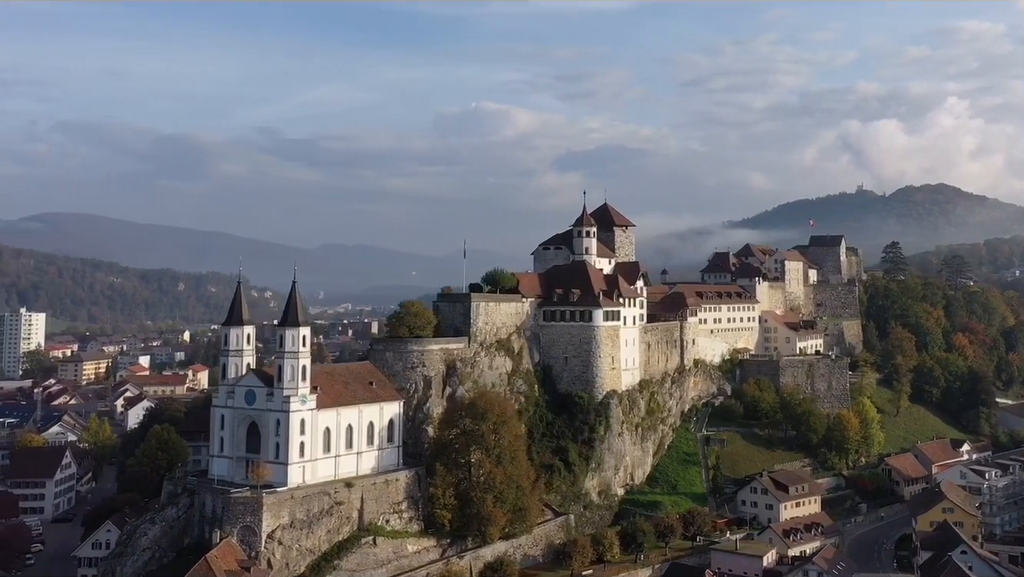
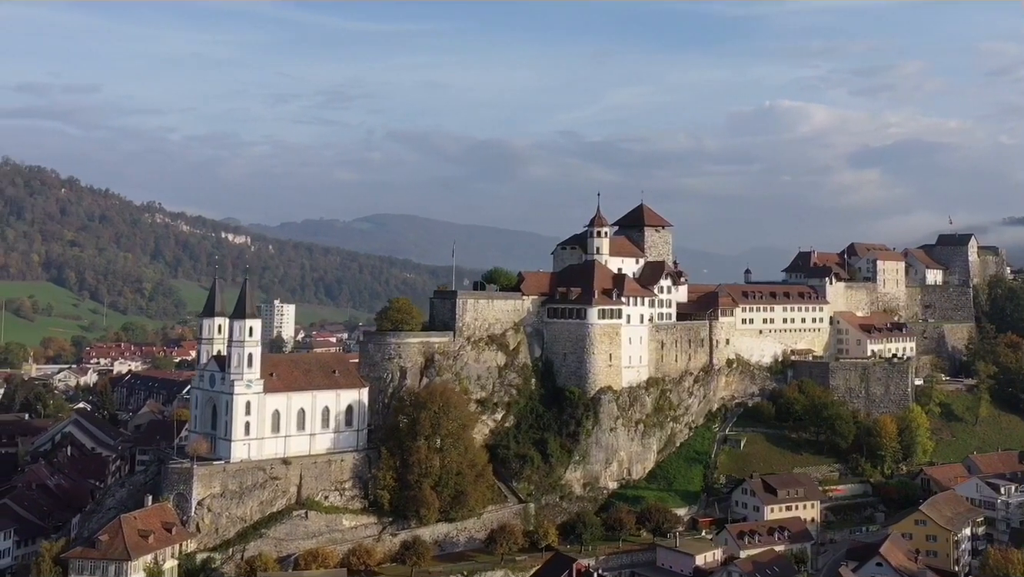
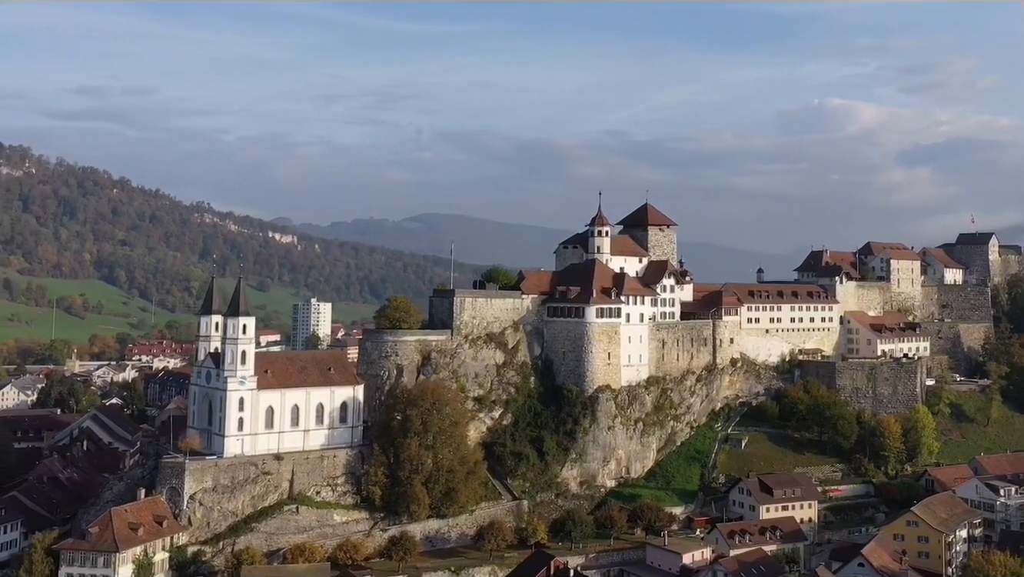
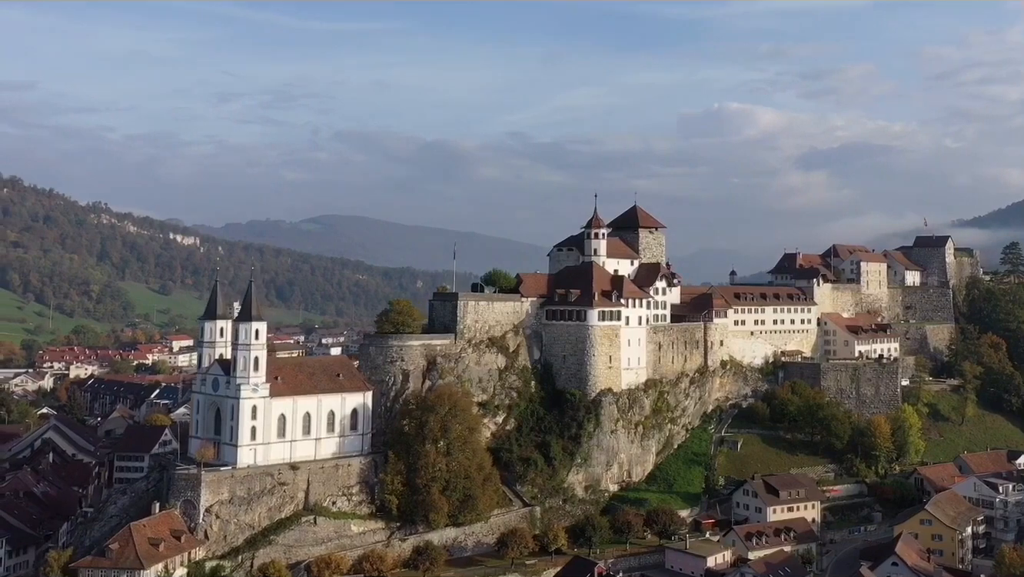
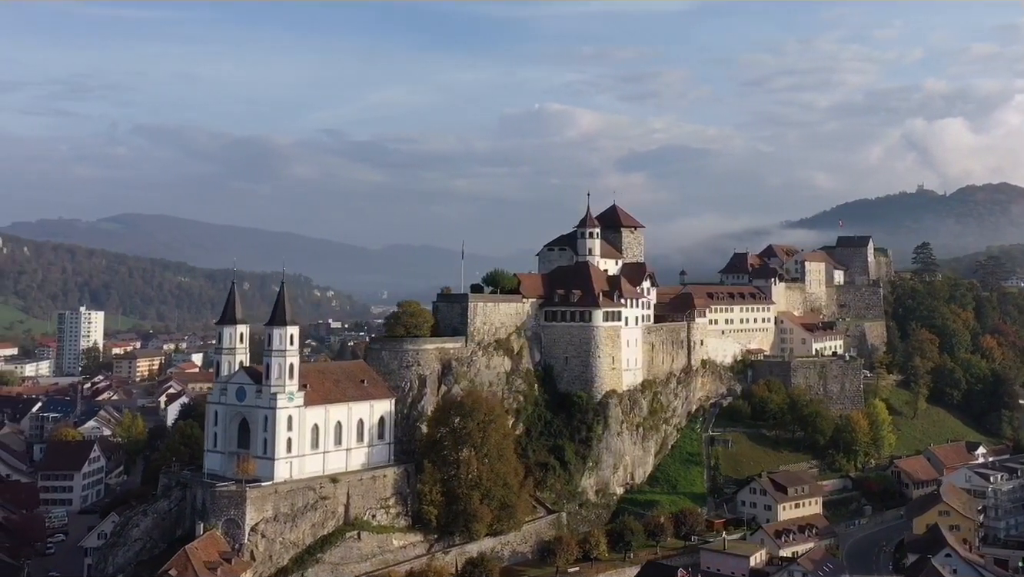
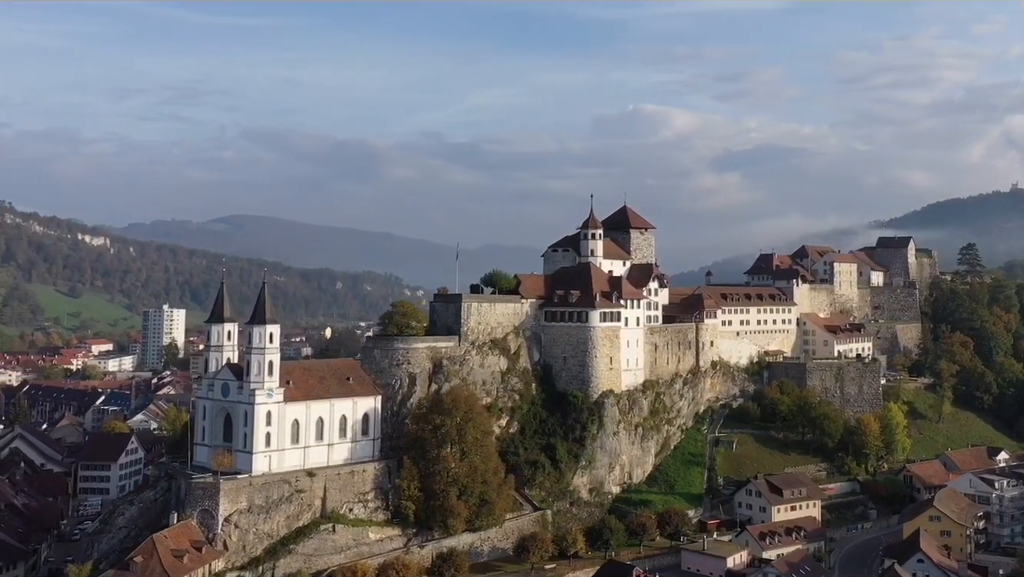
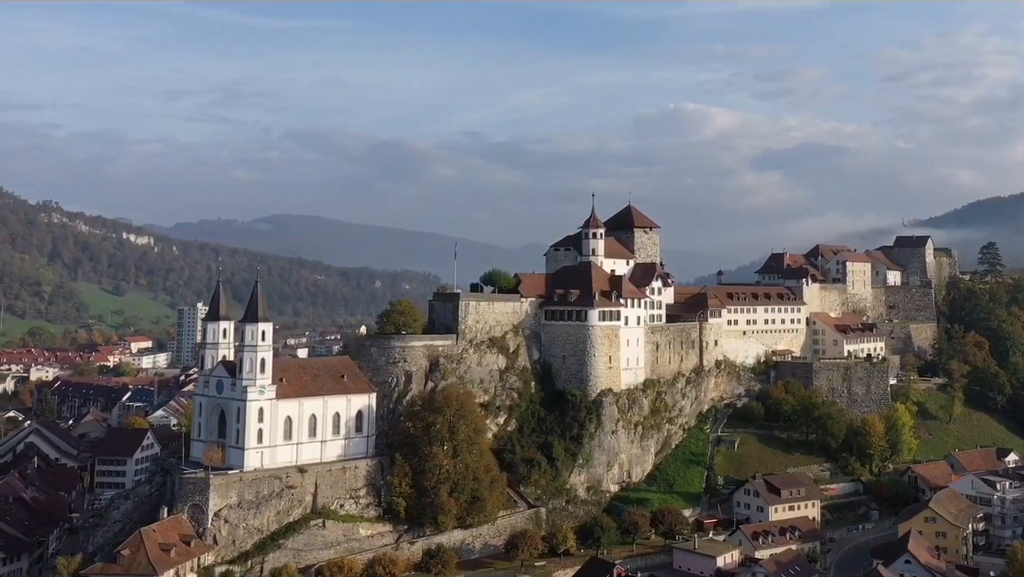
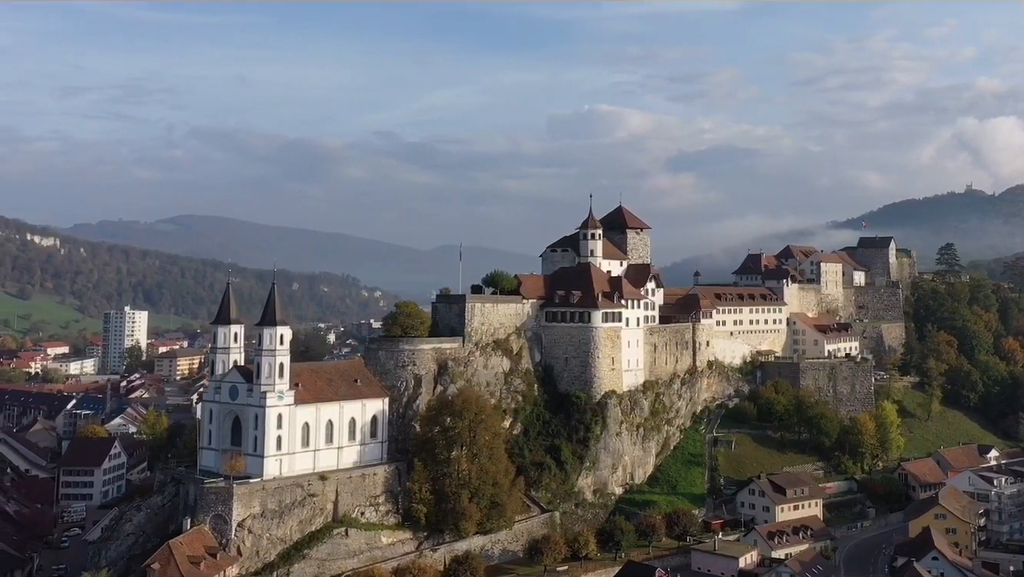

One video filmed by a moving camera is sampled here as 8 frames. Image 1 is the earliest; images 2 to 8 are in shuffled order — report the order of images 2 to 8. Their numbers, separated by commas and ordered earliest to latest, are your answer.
5, 8, 6, 7, 4, 2, 3
